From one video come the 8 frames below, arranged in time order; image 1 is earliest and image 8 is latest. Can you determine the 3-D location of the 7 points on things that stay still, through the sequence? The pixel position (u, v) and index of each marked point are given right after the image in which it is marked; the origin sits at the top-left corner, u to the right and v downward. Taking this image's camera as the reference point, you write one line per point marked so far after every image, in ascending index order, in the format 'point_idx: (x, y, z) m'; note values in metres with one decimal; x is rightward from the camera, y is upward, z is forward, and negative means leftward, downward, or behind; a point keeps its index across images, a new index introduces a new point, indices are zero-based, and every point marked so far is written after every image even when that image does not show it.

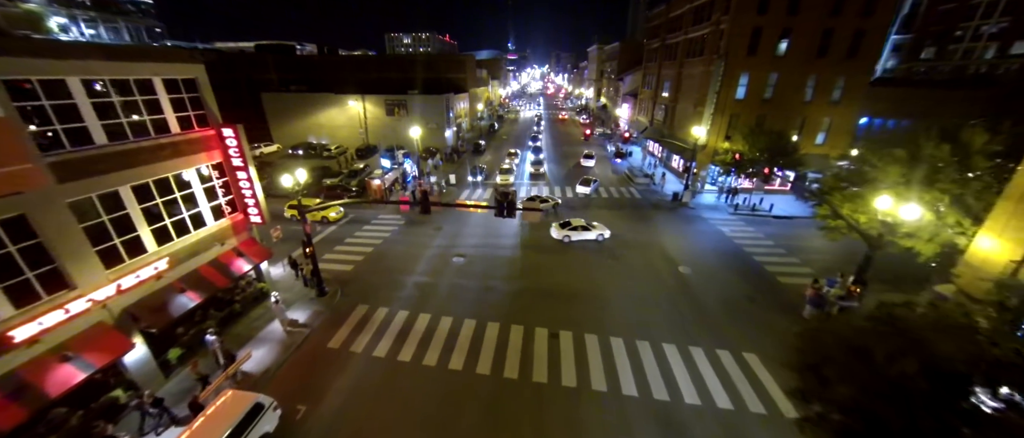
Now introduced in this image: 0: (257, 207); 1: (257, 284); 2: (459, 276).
0: (-10.5, +0.5, +13.0) m
1: (-11.6, -3.0, +14.4) m
2: (-2.8, -3.1, +16.9) m
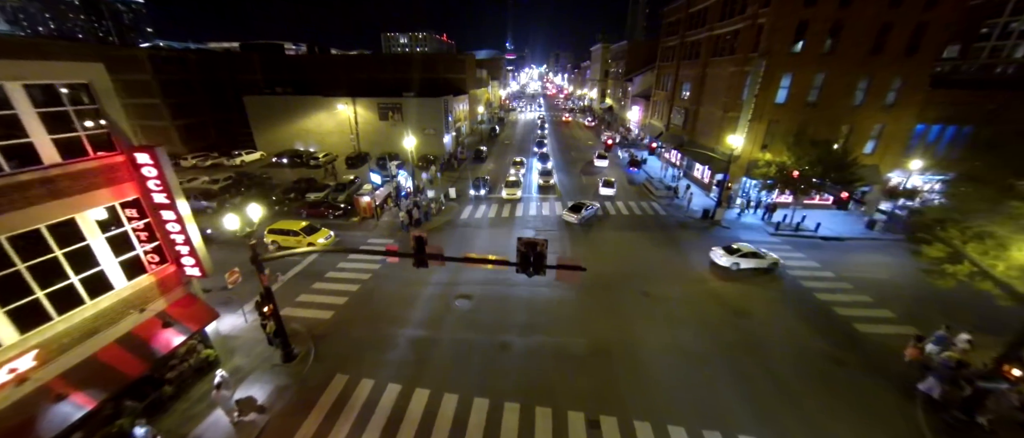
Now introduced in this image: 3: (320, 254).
0: (-9.8, -1.2, +9.7) m
1: (-10.9, -4.7, +11.1) m
2: (-2.1, -4.7, +13.6) m
3: (-12.0, -2.3, +19.7) m
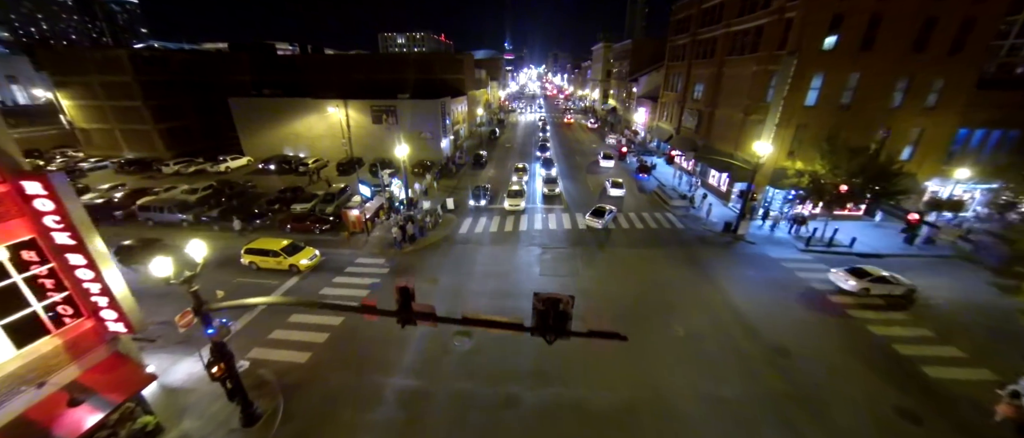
0: (-9.5, -2.2, +7.5) m
1: (-10.6, -5.7, +8.9) m
2: (-1.8, -5.7, +11.5) m
3: (-11.7, -3.3, +17.6) m
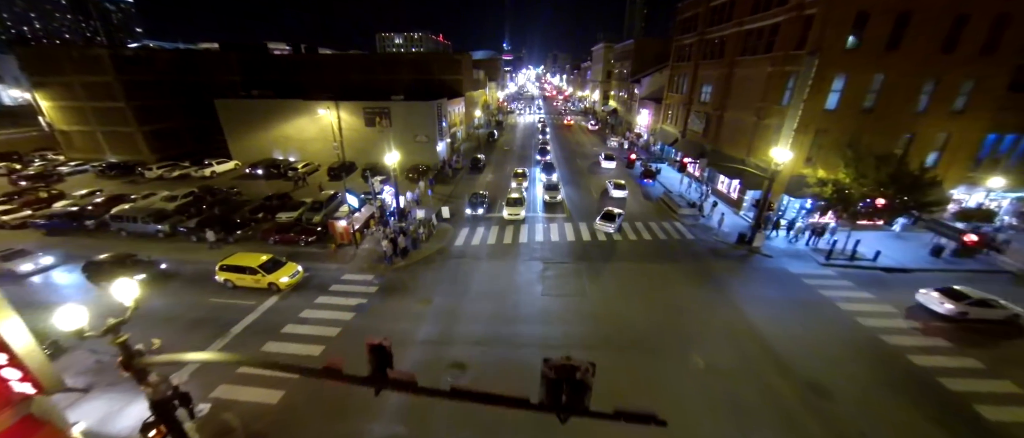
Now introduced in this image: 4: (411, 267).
0: (-9.4, -2.8, +6.0) m
1: (-10.5, -6.4, +7.4) m
2: (-1.8, -6.4, +10.0) m
3: (-11.8, -4.0, +16.1) m
4: (-5.8, -2.8, +18.3) m
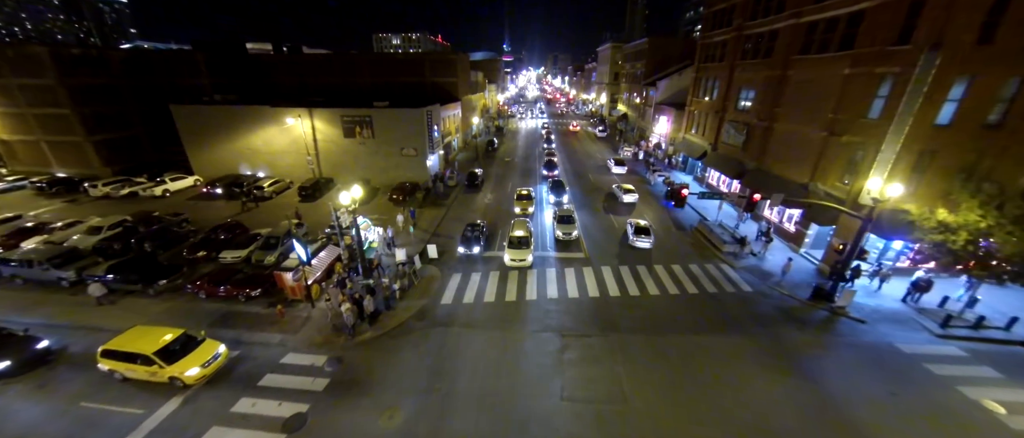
0: (-9.2, -5.2, +1.1) m
1: (-10.3, -8.7, +2.5) m
2: (-1.5, -8.7, +5.1) m
3: (-11.5, -6.4, +11.2) m
4: (-5.6, -5.2, +13.4) m
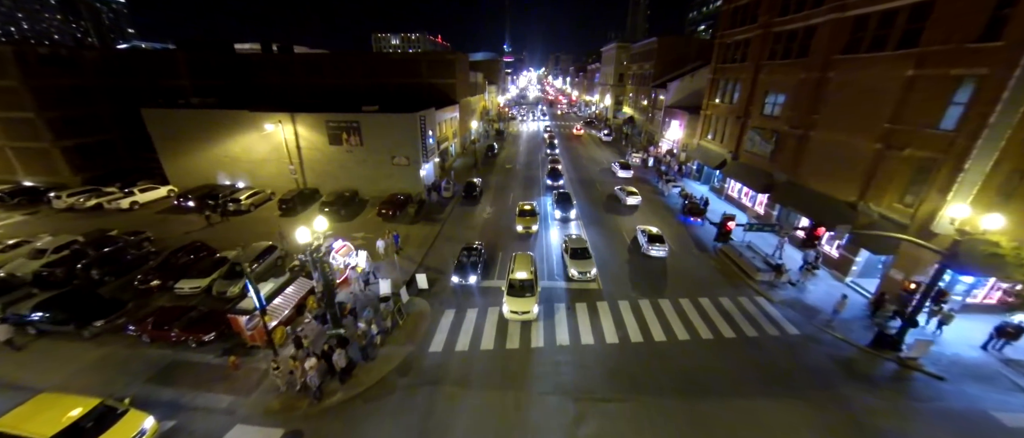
0: (-9.1, -6.4, -1.4) m
1: (-10.2, -10.0, -0.1) m
2: (-1.5, -10.0, +2.6) m
3: (-11.4, -7.6, +8.6) m
4: (-5.5, -6.4, +10.9) m
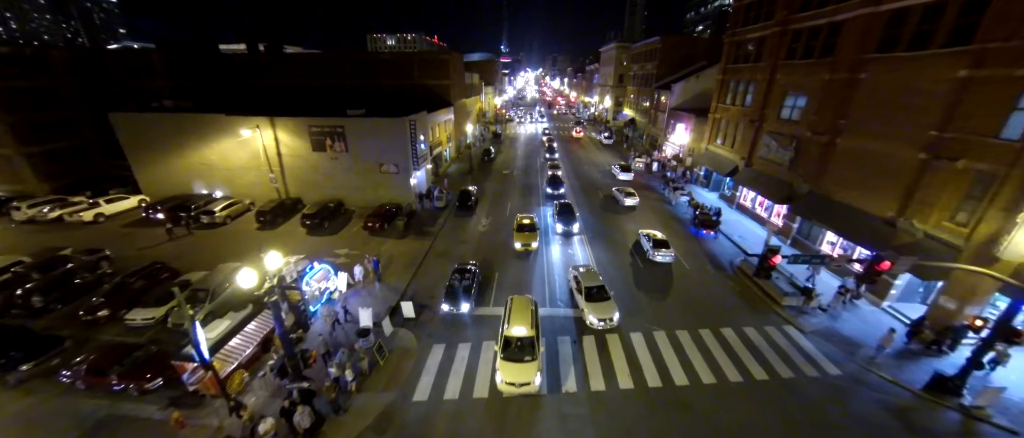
0: (-9.1, -7.3, -3.4) m
1: (-10.2, -10.9, -2.0) m
2: (-1.4, -10.9, +0.7) m
3: (-11.5, -8.6, +6.7) m
4: (-5.6, -7.3, +8.9) m
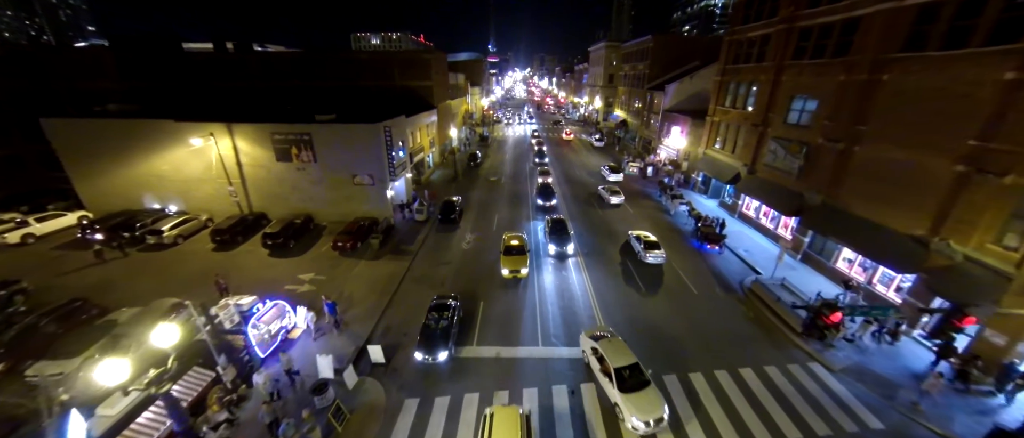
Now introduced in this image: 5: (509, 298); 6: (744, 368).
0: (-9.0, -8.5, -5.7) m
1: (-10.1, -12.1, -4.4) m
2: (-1.5, -11.9, -1.5) m
3: (-11.7, -9.8, +4.2) m
4: (-5.9, -8.5, +6.7) m
5: (-0.2, -3.8, +15.9) m
6: (+9.1, -5.8, +12.5) m
